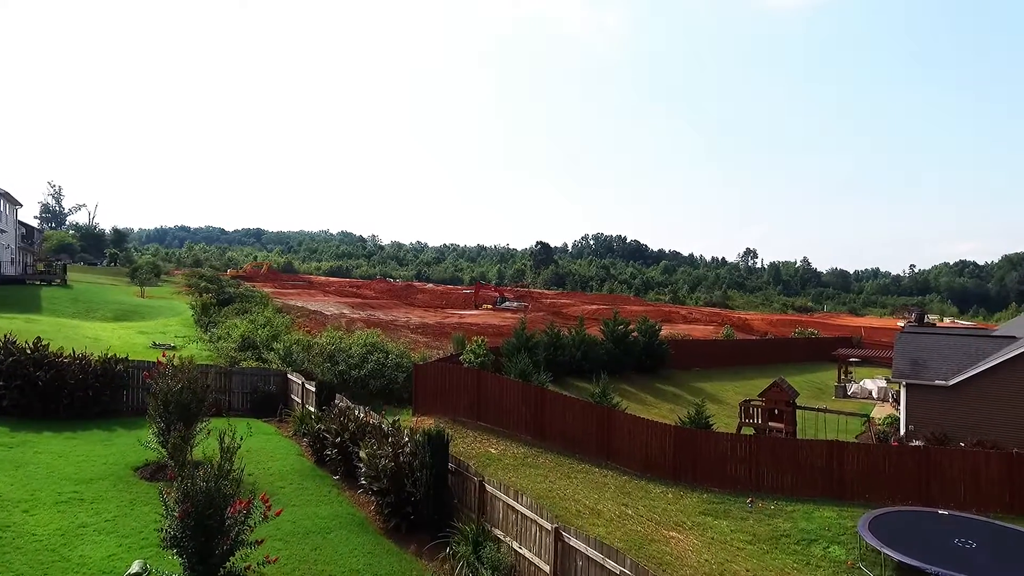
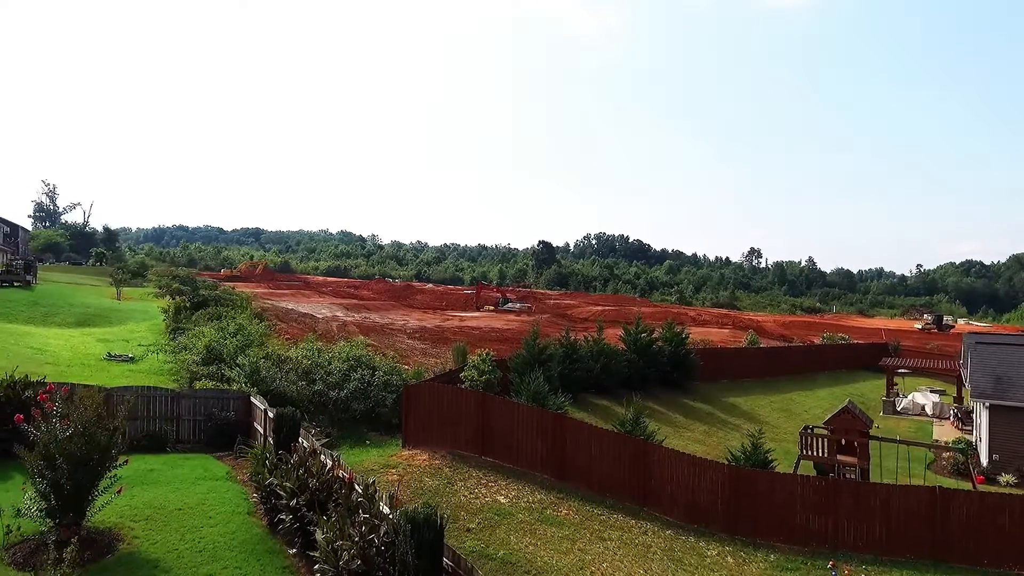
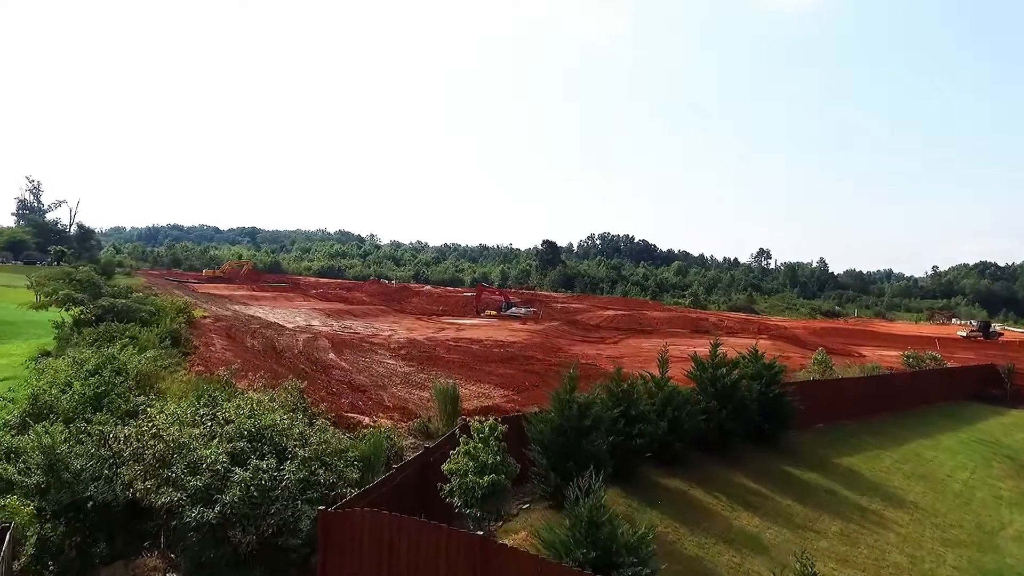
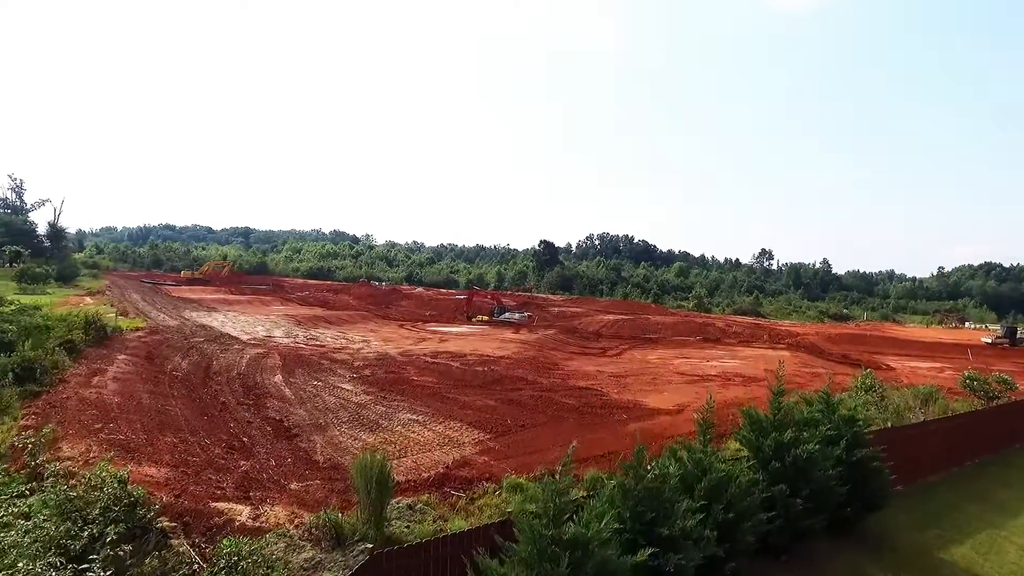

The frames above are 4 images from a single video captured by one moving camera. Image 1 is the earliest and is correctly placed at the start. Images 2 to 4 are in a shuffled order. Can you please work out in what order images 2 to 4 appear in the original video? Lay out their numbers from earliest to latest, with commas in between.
2, 3, 4
